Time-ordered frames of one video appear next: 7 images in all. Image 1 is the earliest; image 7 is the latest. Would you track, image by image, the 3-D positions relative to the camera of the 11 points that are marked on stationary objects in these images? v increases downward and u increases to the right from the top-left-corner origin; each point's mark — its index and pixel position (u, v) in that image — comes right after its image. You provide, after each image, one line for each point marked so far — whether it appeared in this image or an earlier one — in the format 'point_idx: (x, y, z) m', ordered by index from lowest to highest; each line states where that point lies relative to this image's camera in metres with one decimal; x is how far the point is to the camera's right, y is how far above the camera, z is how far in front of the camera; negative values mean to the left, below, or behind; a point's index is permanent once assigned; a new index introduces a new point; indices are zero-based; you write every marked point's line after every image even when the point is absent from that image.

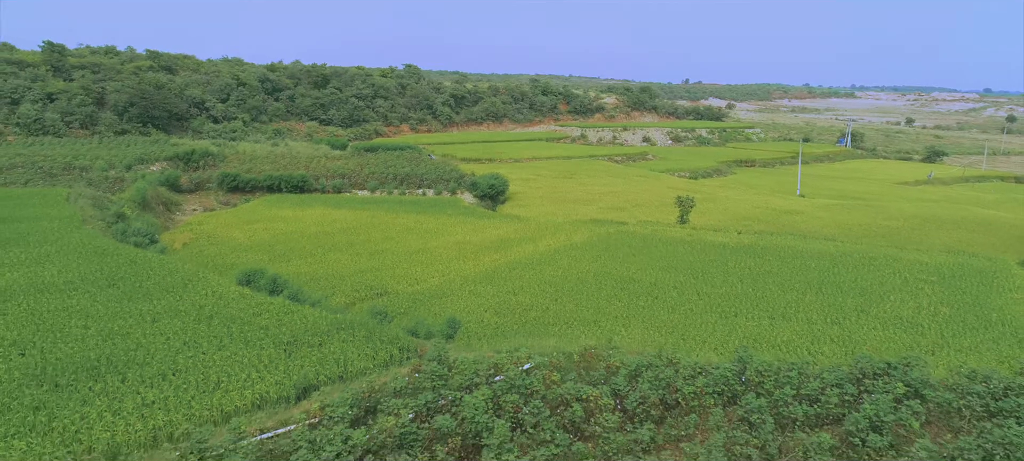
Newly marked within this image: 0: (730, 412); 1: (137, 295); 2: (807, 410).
0: (+2.0, -1.6, +6.6) m
1: (-5.6, -1.0, +10.6) m
2: (+2.7, -1.6, +6.4) m
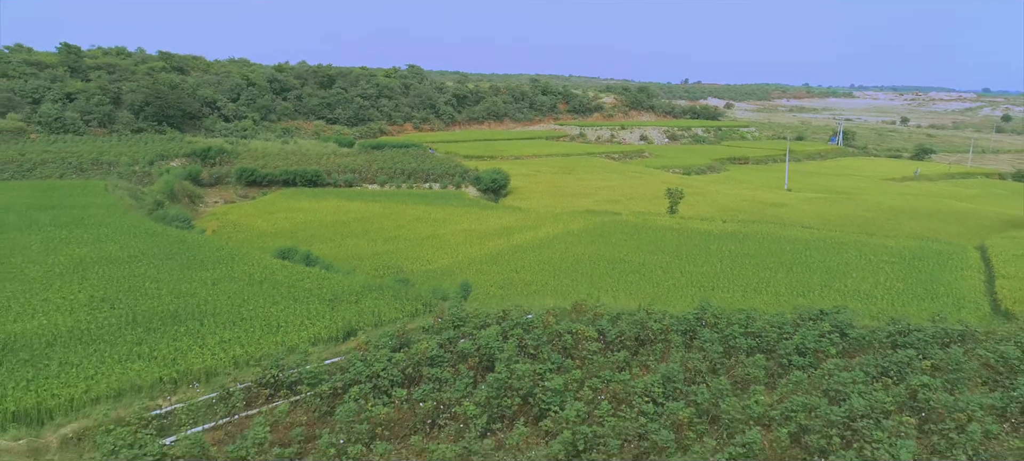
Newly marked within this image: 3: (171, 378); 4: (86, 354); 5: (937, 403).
0: (+2.1, -1.2, +8.4) m
1: (-5.5, -0.6, +12.4) m
2: (+2.8, -1.3, +8.1) m
3: (-3.7, -1.6, +7.7) m
4: (-5.0, -1.5, +8.4) m
5: (+3.9, -1.6, +6.6) m
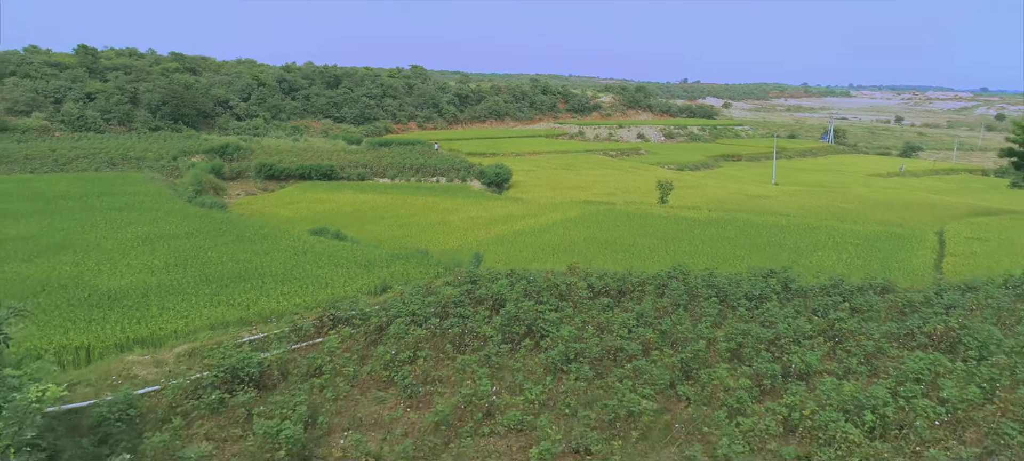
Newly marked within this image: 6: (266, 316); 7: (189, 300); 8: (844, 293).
0: (+2.2, -0.8, +10.4) m
1: (-5.4, -0.2, +14.4) m
2: (+2.9, -0.8, +10.1) m
3: (-3.6, -1.2, +9.7) m
4: (-4.9, -1.1, +10.4) m
5: (+4.0, -1.2, +8.6) m
6: (-3.4, -1.2, +9.8) m
7: (-4.7, -1.0, +10.4) m
8: (+4.8, -0.9, +10.3) m
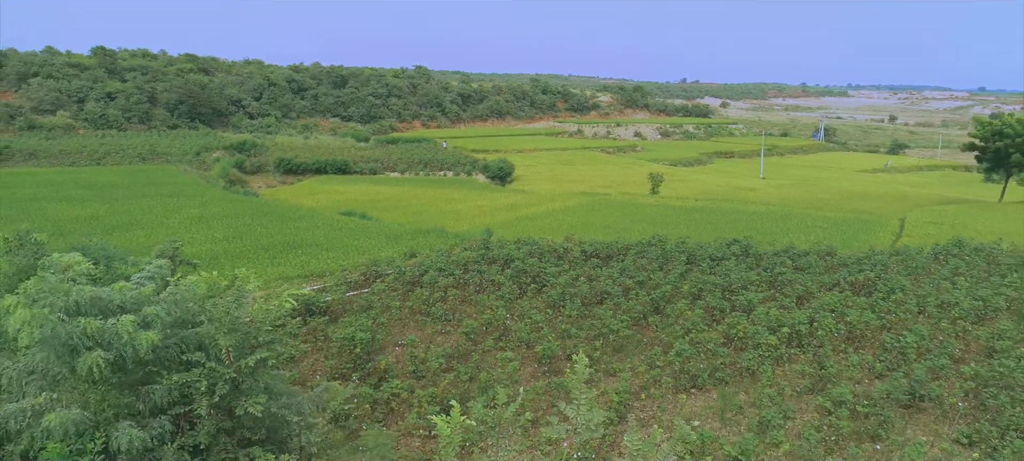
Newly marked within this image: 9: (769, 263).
0: (+2.3, -0.4, +12.6) m
1: (-5.3, +0.2, +16.6) m
2: (+3.0, -0.4, +12.4) m
3: (-3.4, -0.7, +11.9) m
4: (-4.8, -0.6, +12.6) m
5: (+4.2, -0.7, +10.8) m
6: (-3.3, -0.7, +12.0) m
7: (-4.6, -0.6, +12.6) m
8: (+4.9, -0.4, +12.5) m
9: (+4.3, -0.5, +11.8) m
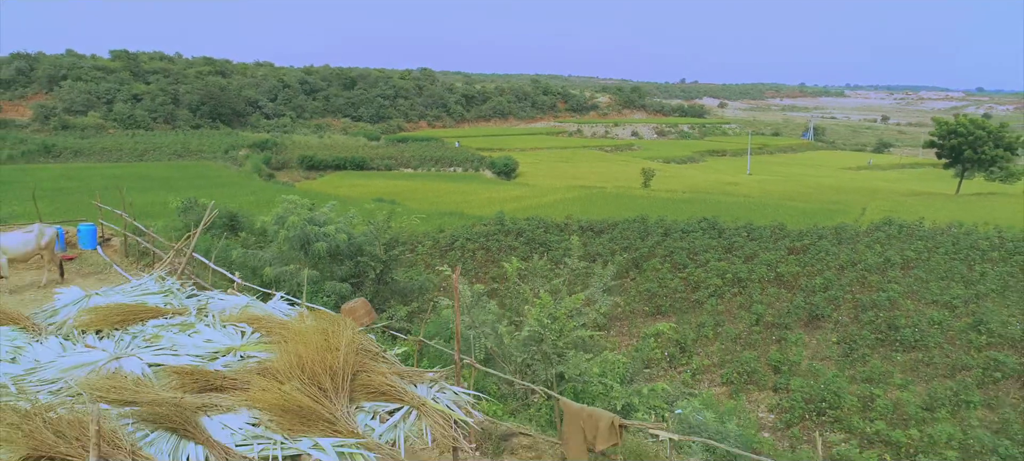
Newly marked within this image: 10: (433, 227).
0: (+2.6, +0.1, +15.6) m
1: (-5.1, +0.7, +19.6) m
2: (+3.2, +0.1, +15.3) m
3: (-3.2, -0.3, +14.9) m
4: (-4.5, -0.1, +15.6) m
5: (+4.4, -0.3, +13.8) m
6: (-3.0, -0.3, +15.0) m
7: (-4.4, -0.1, +15.6) m
8: (+5.2, 0.0, +15.5) m
9: (+4.5, -0.1, +14.8) m
10: (-1.8, +0.1, +16.4) m
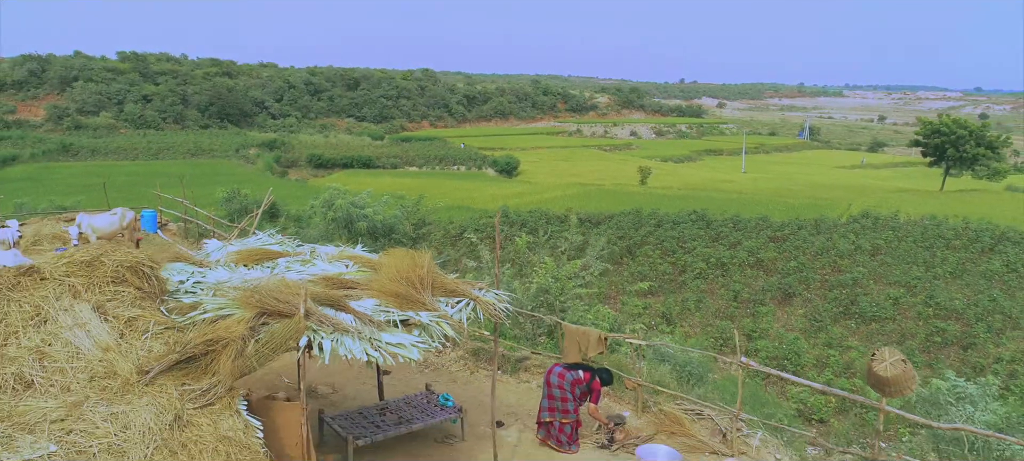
0: (+2.6, +0.3, +16.8) m
1: (-5.0, +0.9, +20.9) m
2: (+3.3, +0.3, +16.6) m
3: (-3.1, -0.1, +16.1) m
4: (-4.4, 0.0, +16.8) m
5: (+4.5, -0.1, +15.0) m
6: (-2.9, -0.1, +16.2) m
7: (-4.3, +0.1, +16.8) m
8: (+5.3, +0.2, +16.7) m
9: (+4.6, +0.1, +16.0) m
10: (-1.7, +0.3, +17.7) m
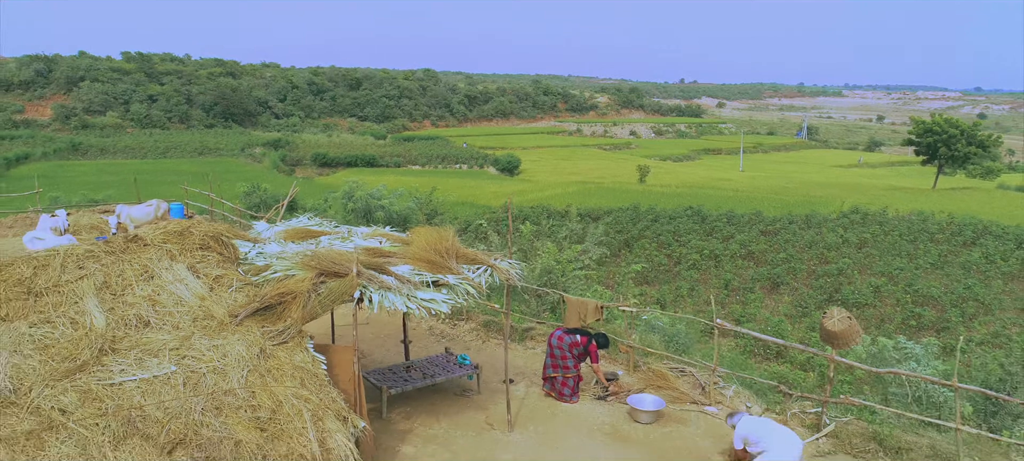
0: (+2.7, +0.4, +17.5) m
1: (-4.9, +1.0, +21.5) m
2: (+3.4, +0.4, +17.3) m
3: (-3.0, 0.0, +16.8) m
4: (-4.4, +0.2, +17.5) m
5: (+4.5, +0.1, +15.7) m
6: (-2.9, +0.1, +16.9) m
7: (-4.2, +0.2, +17.5) m
8: (+5.3, +0.3, +17.4) m
9: (+4.6, +0.2, +16.7) m
10: (-1.7, +0.4, +18.4) m
